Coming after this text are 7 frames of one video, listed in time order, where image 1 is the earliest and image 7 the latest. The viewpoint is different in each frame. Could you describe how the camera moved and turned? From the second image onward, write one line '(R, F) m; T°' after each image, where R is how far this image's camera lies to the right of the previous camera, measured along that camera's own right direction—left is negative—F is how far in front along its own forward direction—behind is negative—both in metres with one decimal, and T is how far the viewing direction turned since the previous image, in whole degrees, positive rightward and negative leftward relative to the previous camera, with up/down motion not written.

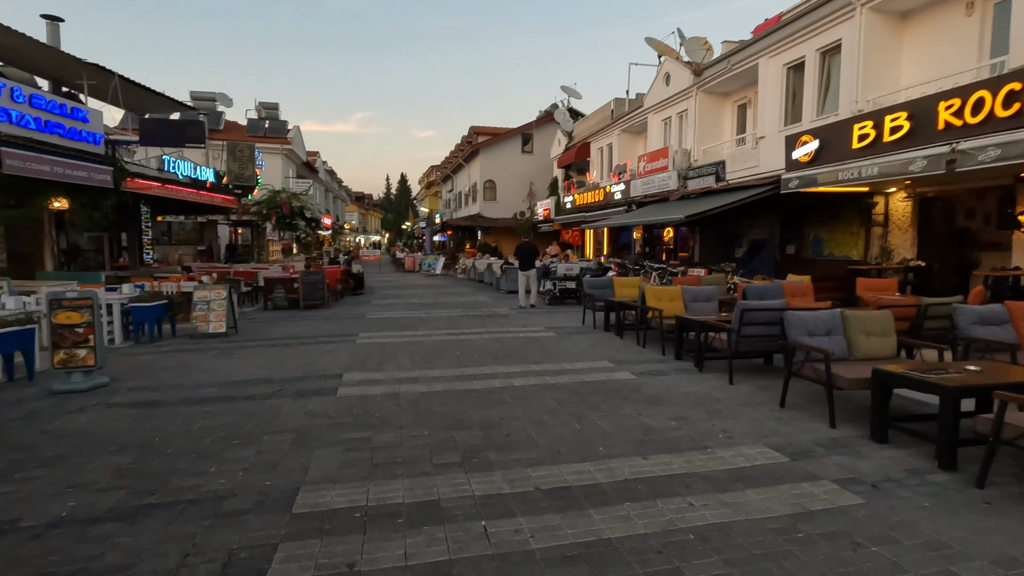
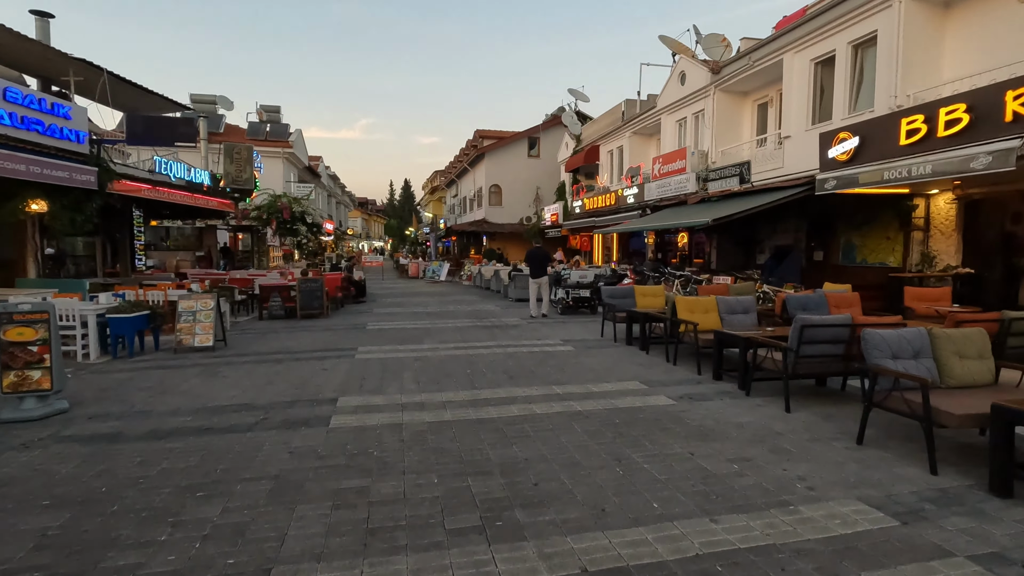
(-0.2, +0.9) m; 0°
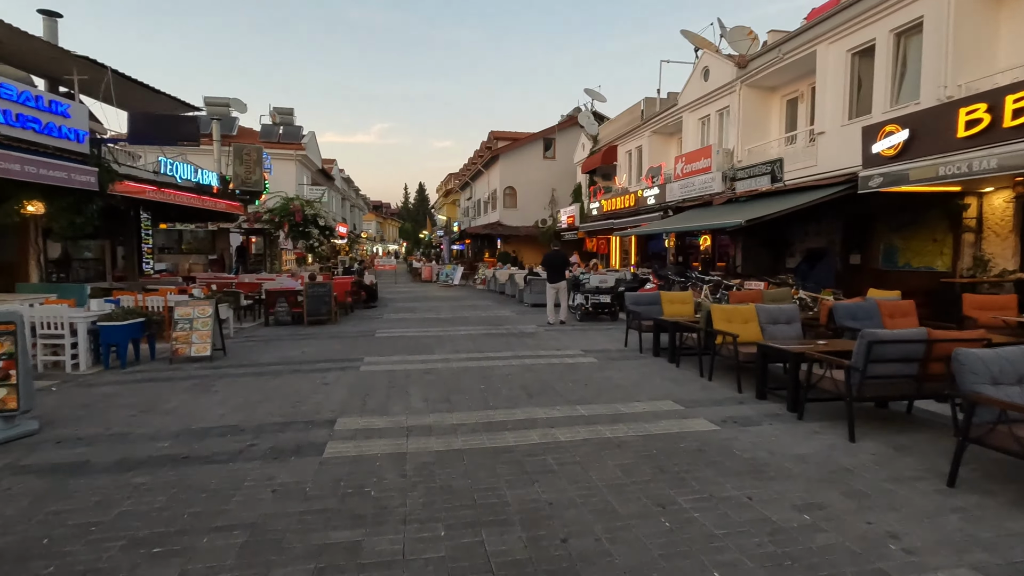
(-0.1, +0.7) m; -2°
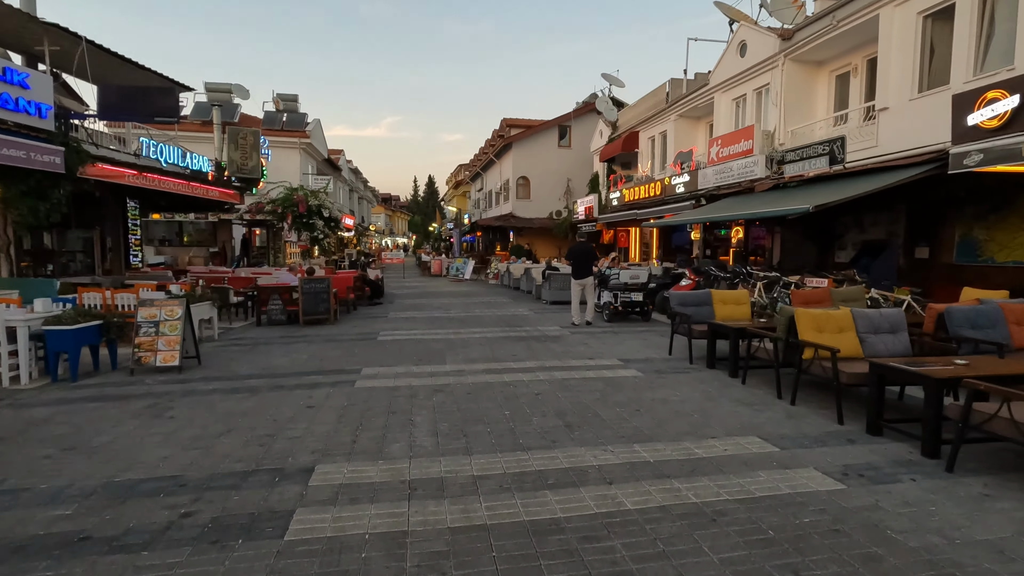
(-0.2, +1.4) m; -1°
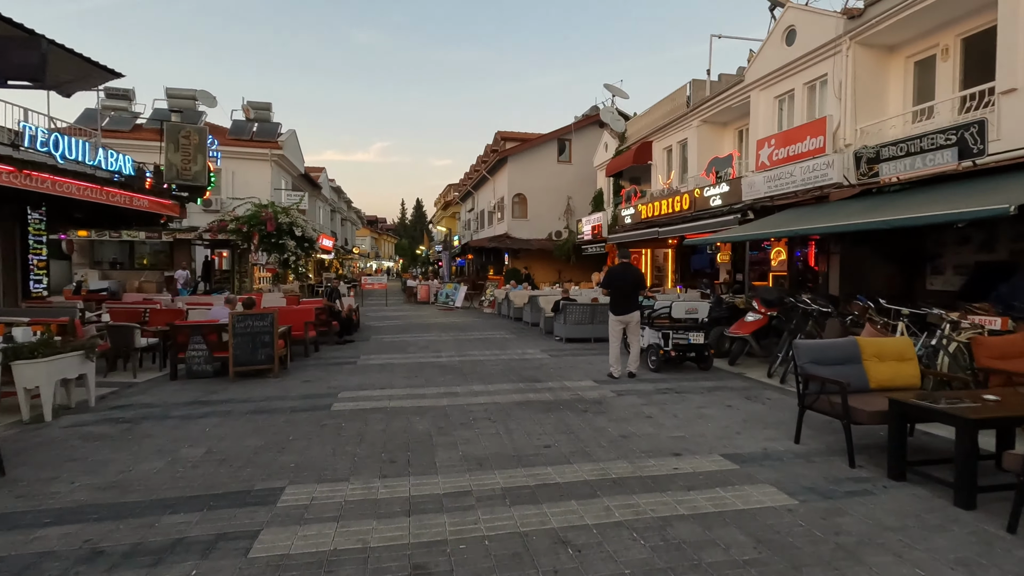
(-0.4, +3.1) m; +1°
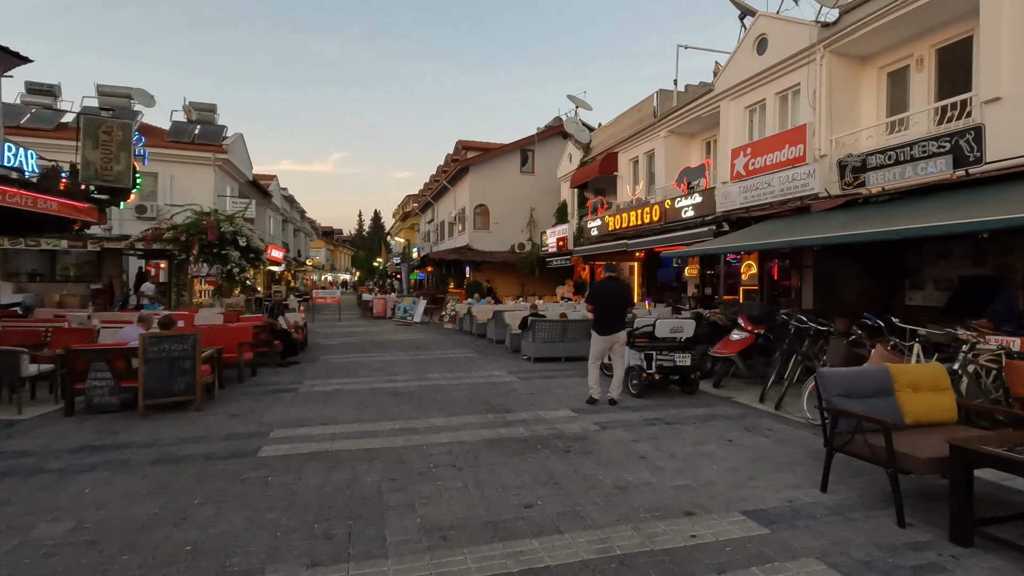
(-0.1, +1.0) m; +4°
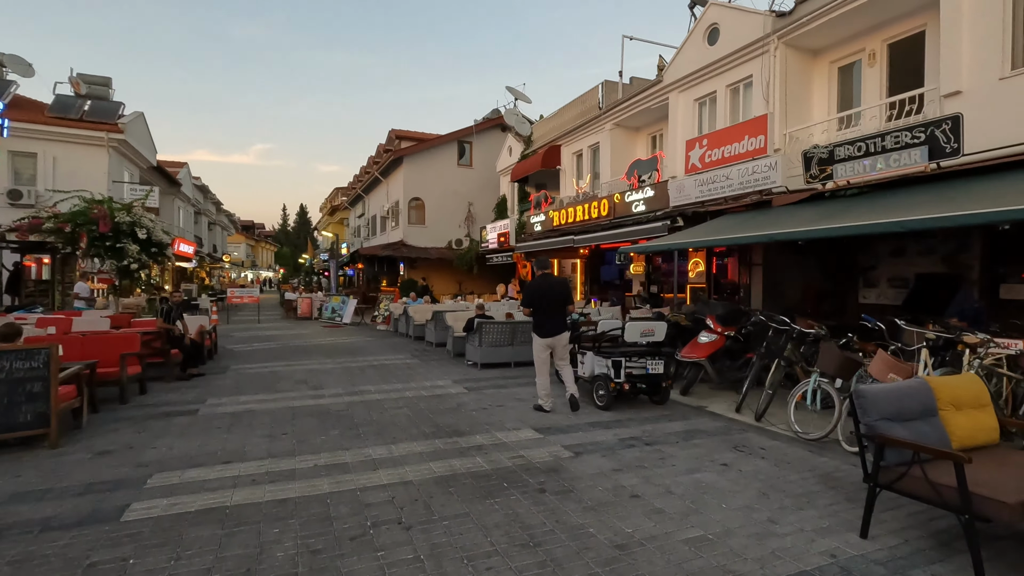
(-0.2, +1.1) m; +7°
